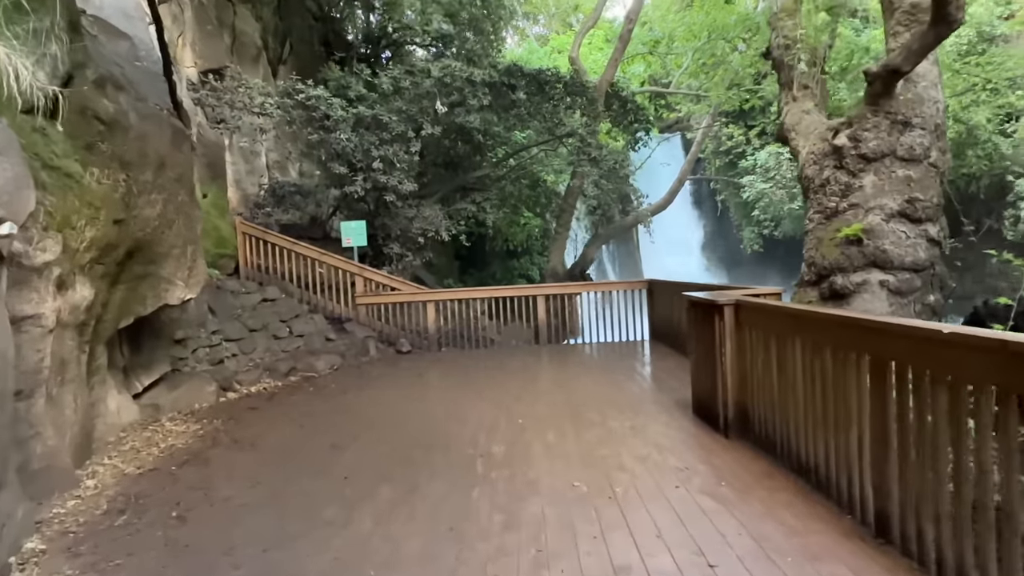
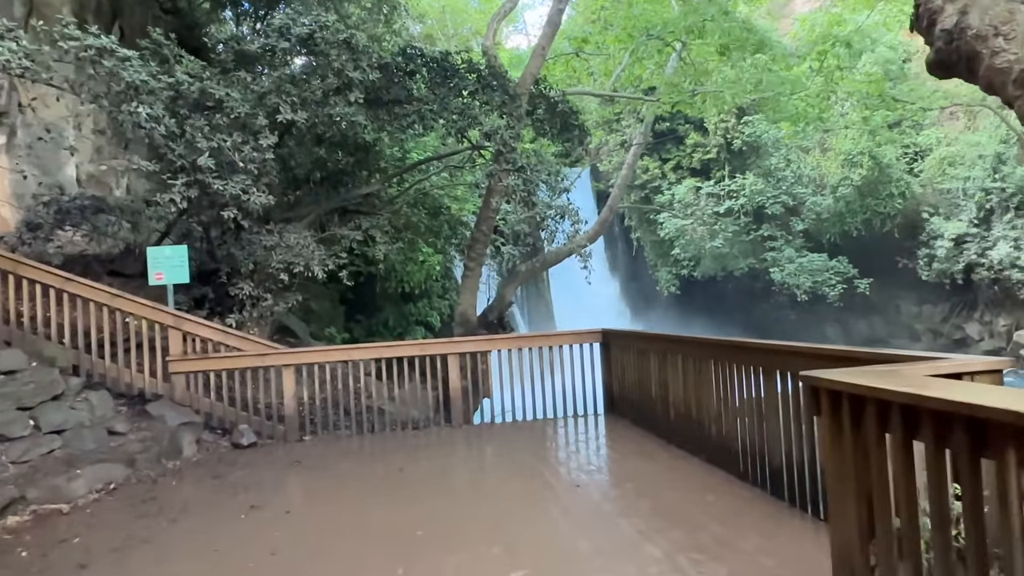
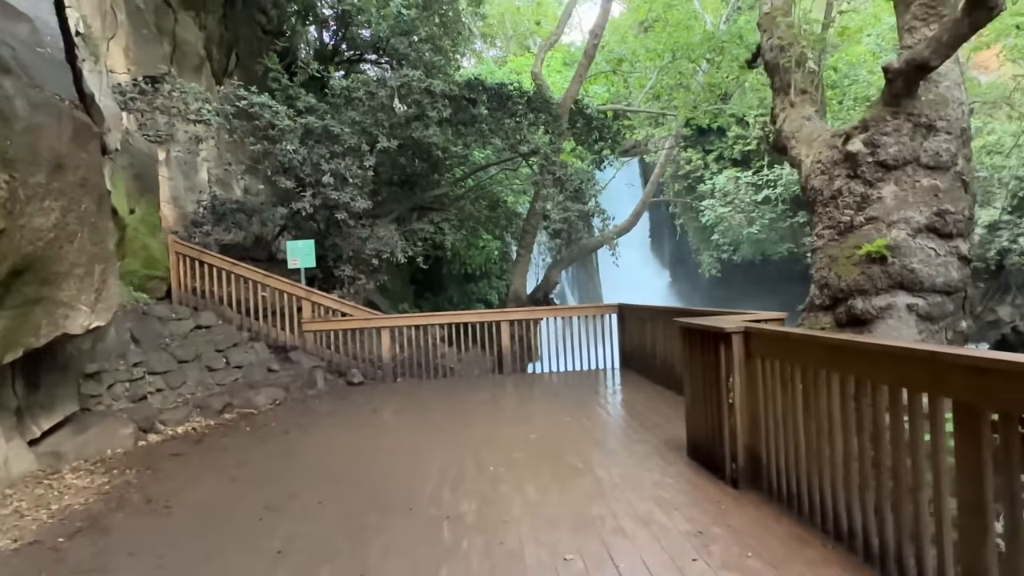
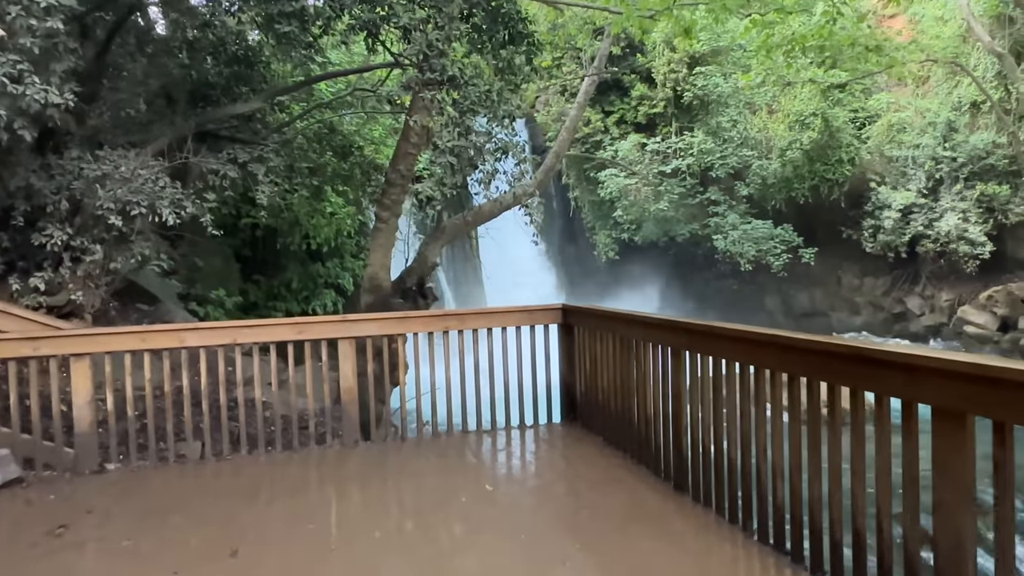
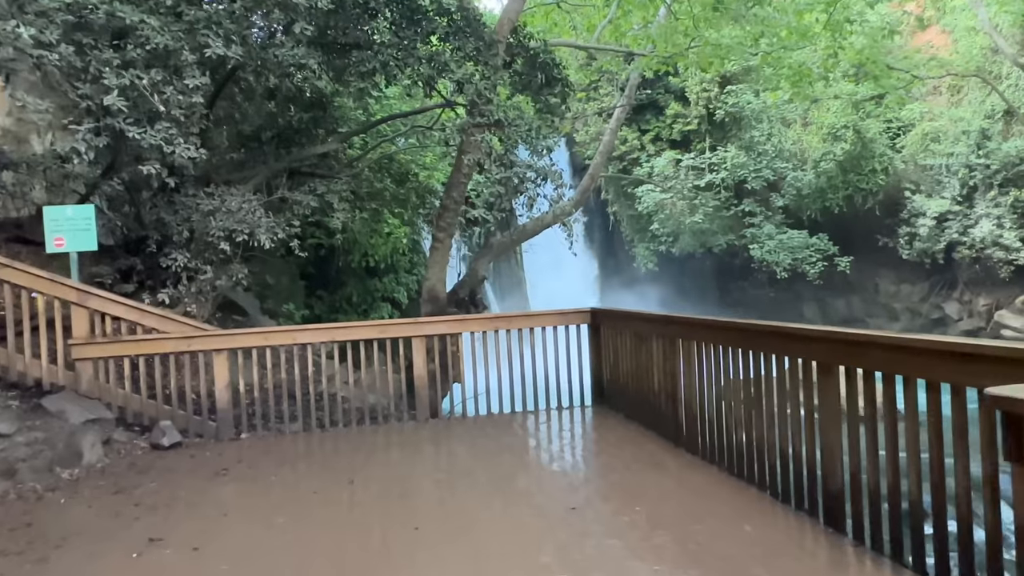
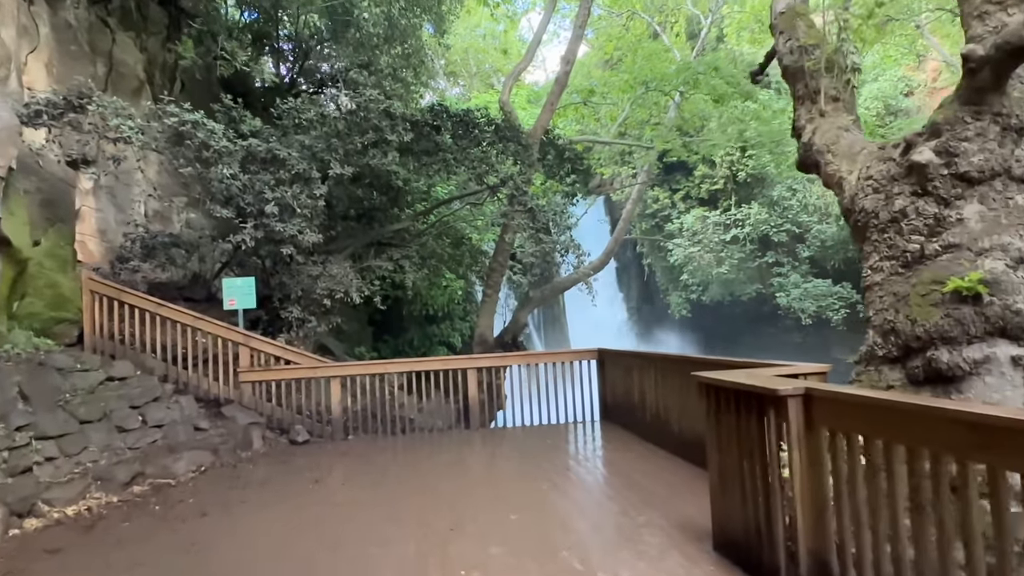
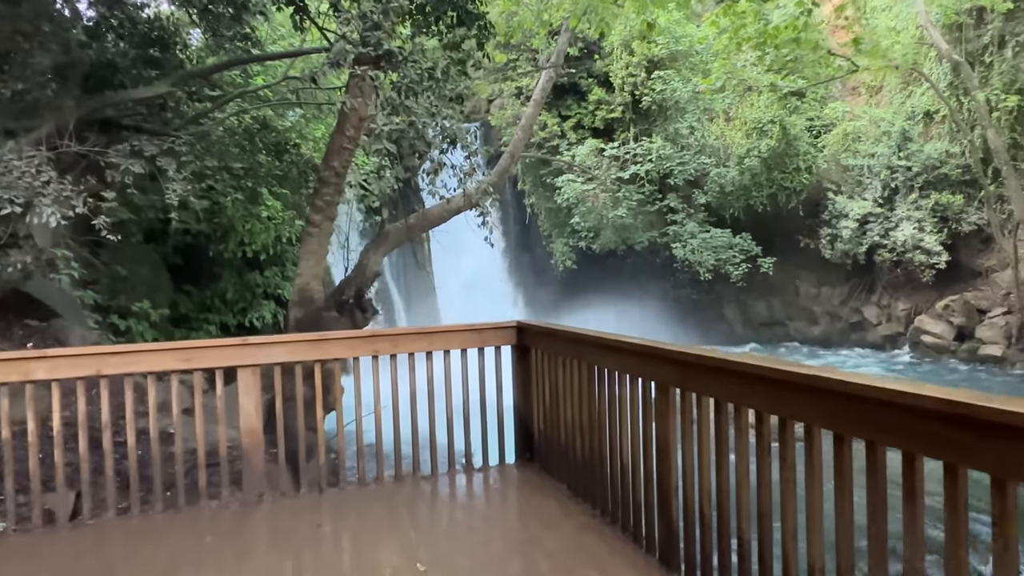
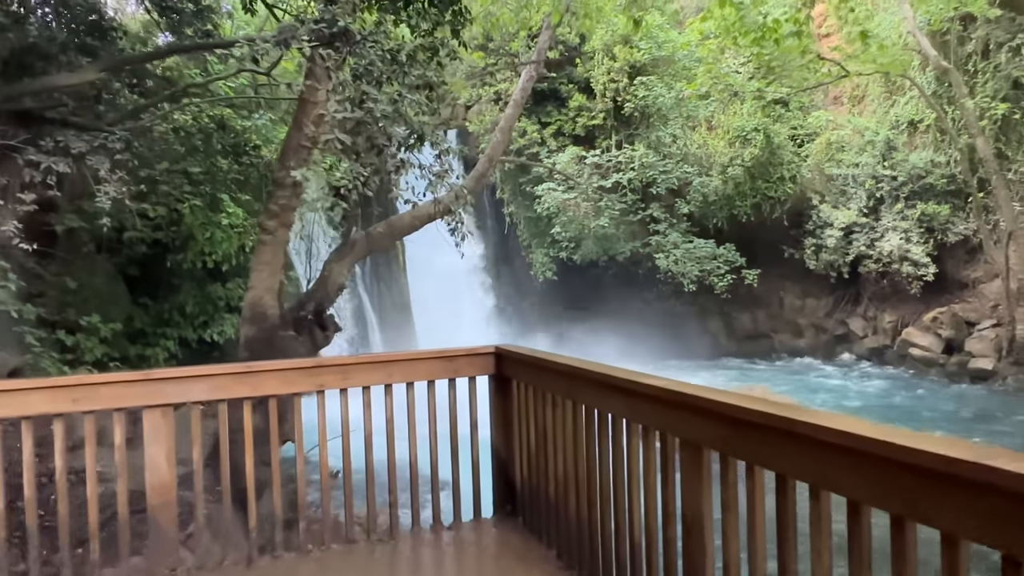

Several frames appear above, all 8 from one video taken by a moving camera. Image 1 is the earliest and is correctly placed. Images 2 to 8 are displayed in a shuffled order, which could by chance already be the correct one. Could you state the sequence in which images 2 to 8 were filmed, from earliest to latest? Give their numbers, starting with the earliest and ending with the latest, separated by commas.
3, 6, 2, 5, 4, 7, 8
